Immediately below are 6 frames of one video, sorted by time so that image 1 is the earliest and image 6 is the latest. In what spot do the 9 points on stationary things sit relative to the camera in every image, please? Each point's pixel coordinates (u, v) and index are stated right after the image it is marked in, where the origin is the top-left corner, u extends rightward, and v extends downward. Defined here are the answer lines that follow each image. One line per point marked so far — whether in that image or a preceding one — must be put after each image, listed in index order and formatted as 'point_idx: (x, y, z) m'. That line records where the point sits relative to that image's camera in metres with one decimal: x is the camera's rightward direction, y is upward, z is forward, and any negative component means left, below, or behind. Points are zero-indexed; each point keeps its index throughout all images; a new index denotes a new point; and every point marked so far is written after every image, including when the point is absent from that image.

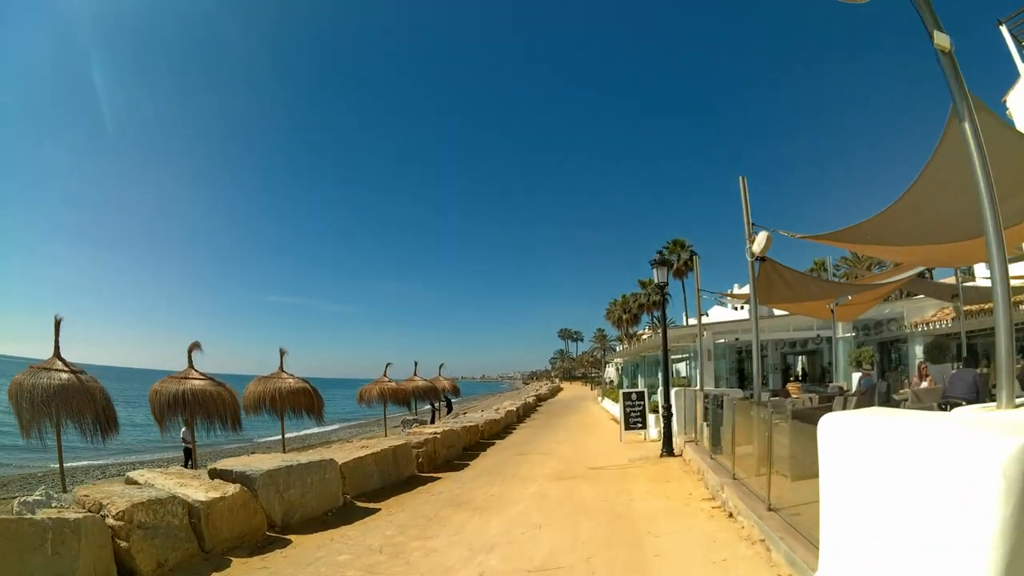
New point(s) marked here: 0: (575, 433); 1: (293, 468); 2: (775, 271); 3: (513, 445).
0: (+1.9, -4.4, +16.7) m
1: (-3.4, -2.8, +8.8) m
2: (+4.1, +0.3, +8.8) m
3: (0.0, -4.2, +14.9) m
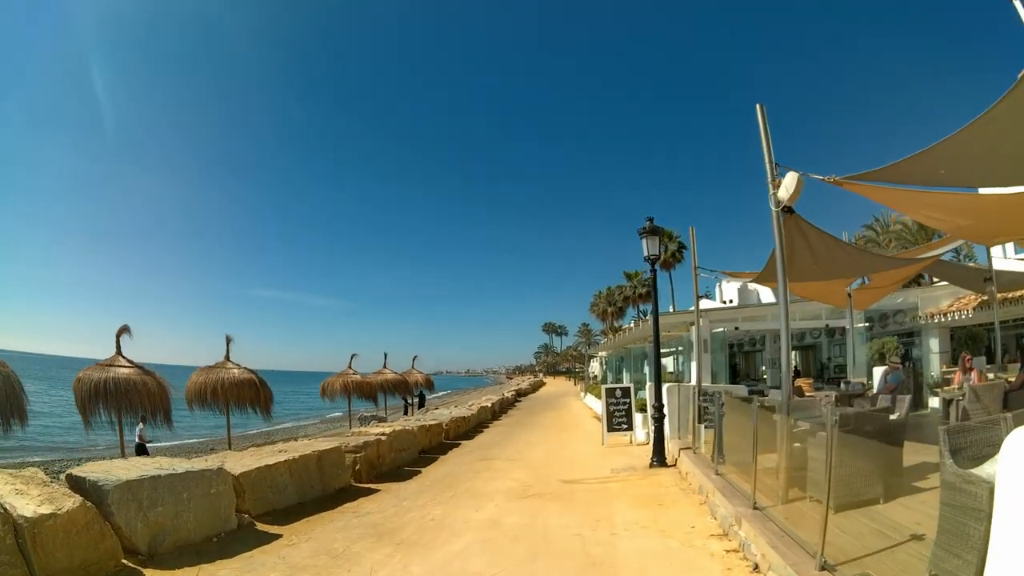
0: (+1.1, -3.9, +14.7) m
1: (-4.0, -2.3, +6.7) m
2: (+3.5, +0.7, +6.8) m
3: (-0.8, -3.7, +12.9) m
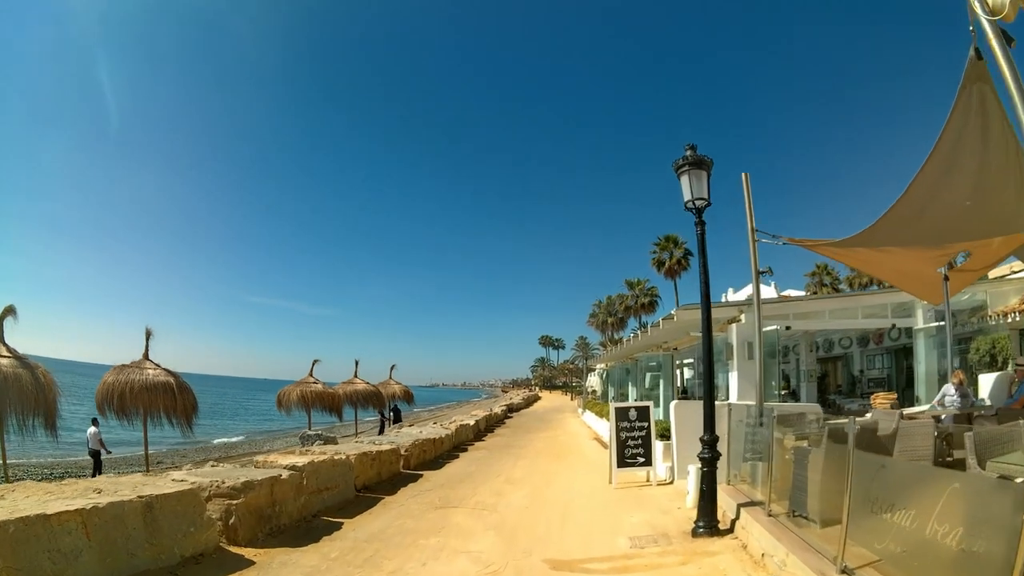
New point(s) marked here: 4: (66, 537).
0: (+0.7, -3.6, +11.3) m
1: (-4.4, -1.7, +3.3) m
2: (+3.1, +1.1, +3.5) m
3: (-1.2, -3.3, +9.5) m
4: (-3.7, -2.2, +4.7) m
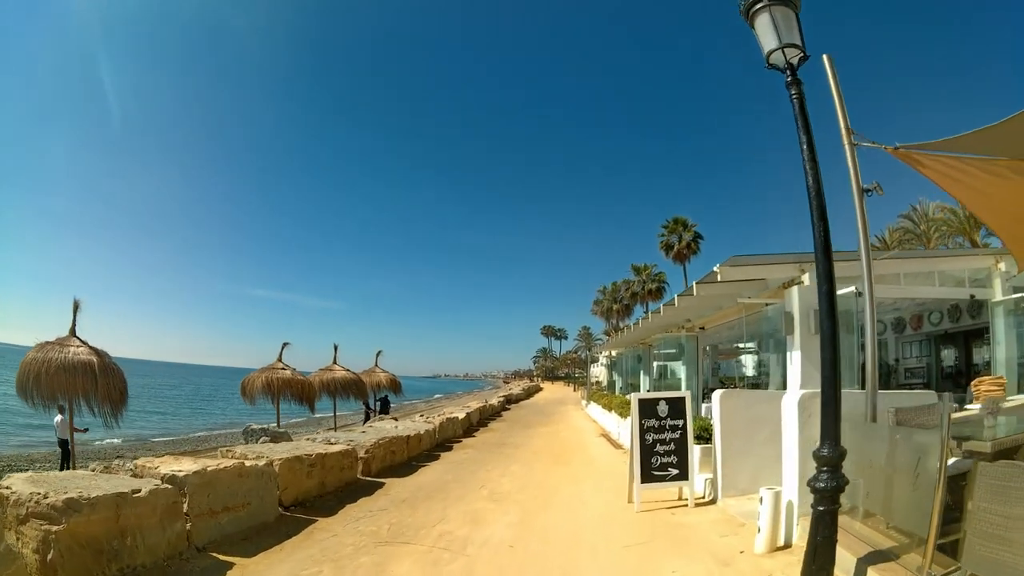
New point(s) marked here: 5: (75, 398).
0: (+0.5, -2.9, +8.9) m
1: (-4.6, -1.2, +0.9) m
2: (+2.9, +1.7, +1.1) m
3: (-1.4, -2.7, +7.1) m
4: (-3.9, -1.6, +2.3) m
5: (-9.1, -2.5, +11.9) m
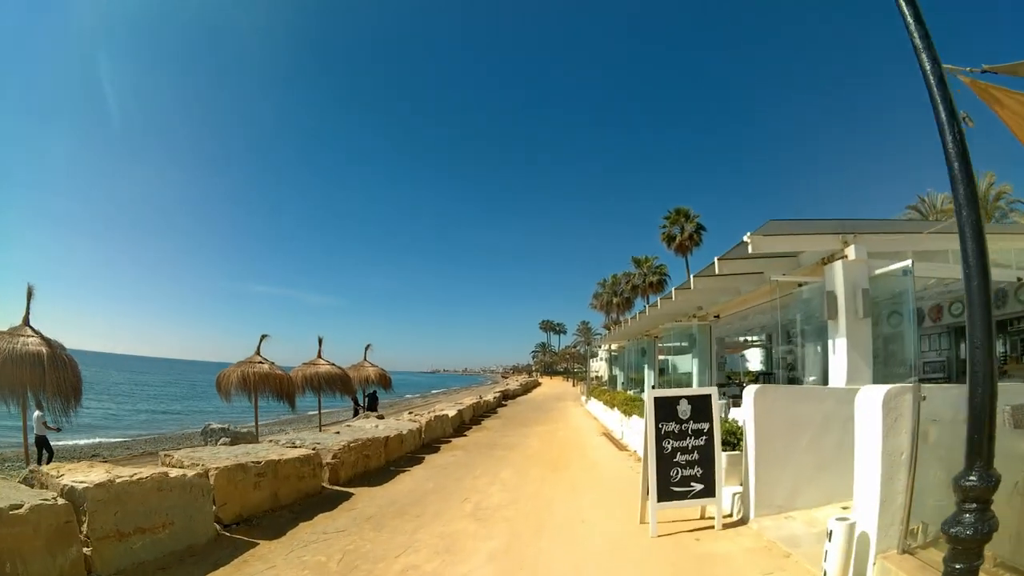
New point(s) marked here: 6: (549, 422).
0: (+0.3, -2.6, +7.8) m
1: (-4.8, -0.9, -0.3) m
2: (+2.8, +1.9, -0.1) m
3: (-1.5, -2.4, +6.0) m
4: (-4.1, -1.4, +1.1) m
5: (-9.2, -2.2, +10.7) m
6: (+1.1, -4.2, +17.7) m
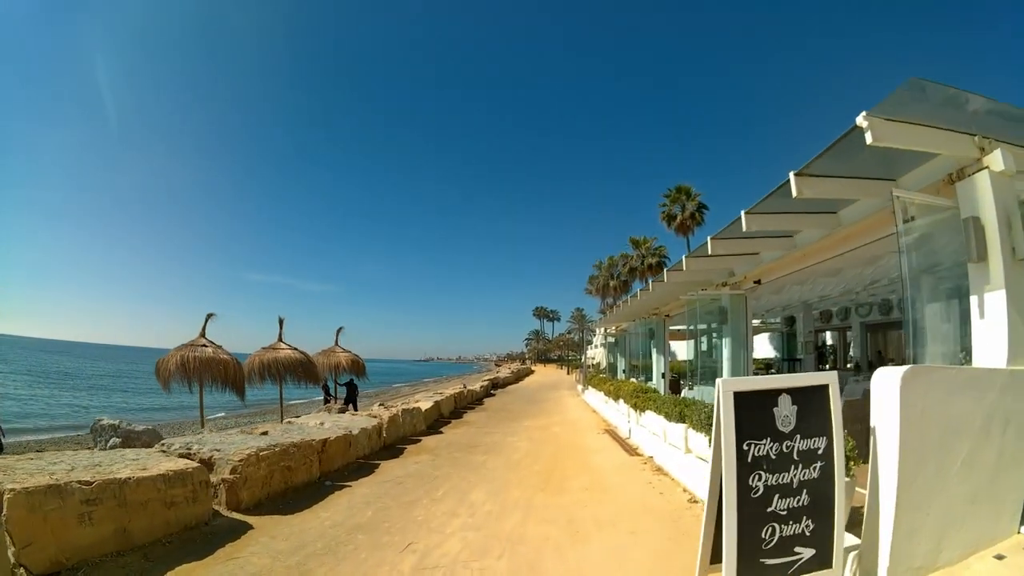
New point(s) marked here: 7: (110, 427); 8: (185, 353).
0: (+0.1, -2.1, +5.5) m
1: (-4.9, -0.6, -2.7) m
2: (+2.6, +2.2, -2.5) m
3: (-1.8, -1.9, +3.6) m
4: (-4.3, -1.0, -1.3) m
5: (-9.5, -1.6, +8.3) m
6: (+0.8, -3.5, +15.4) m
7: (-5.7, -2.0, +8.3) m
8: (-7.9, -1.6, +13.7) m
